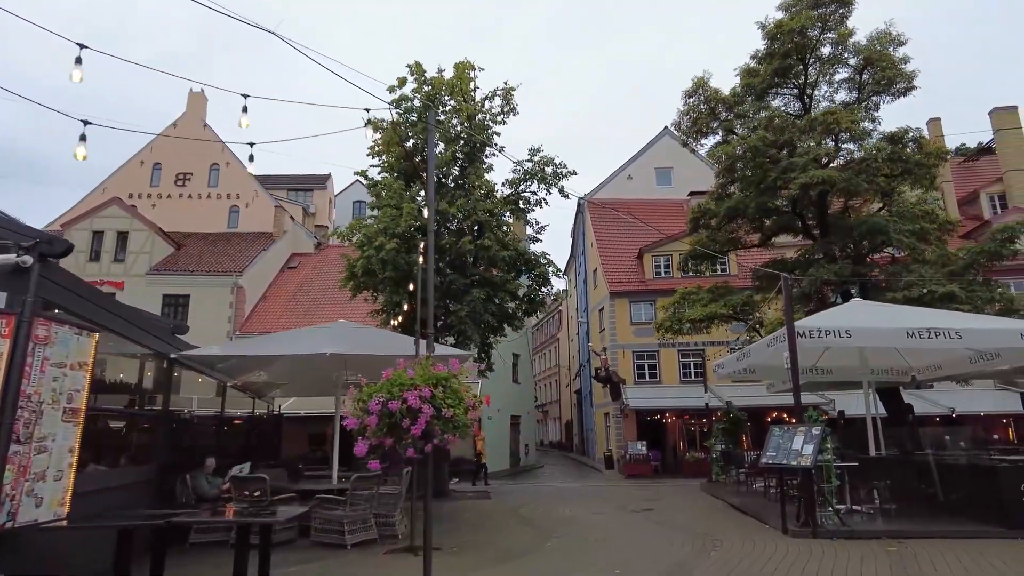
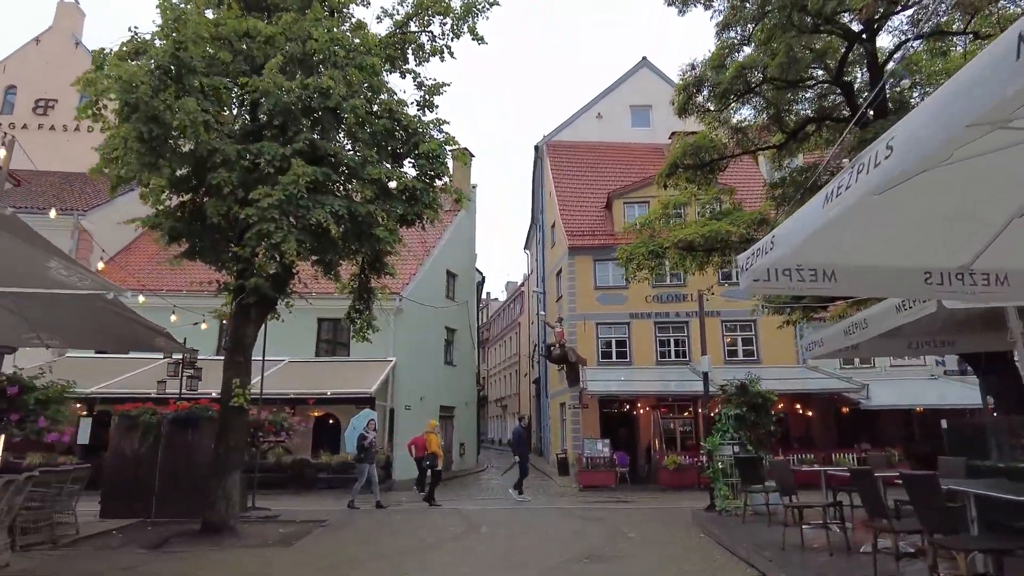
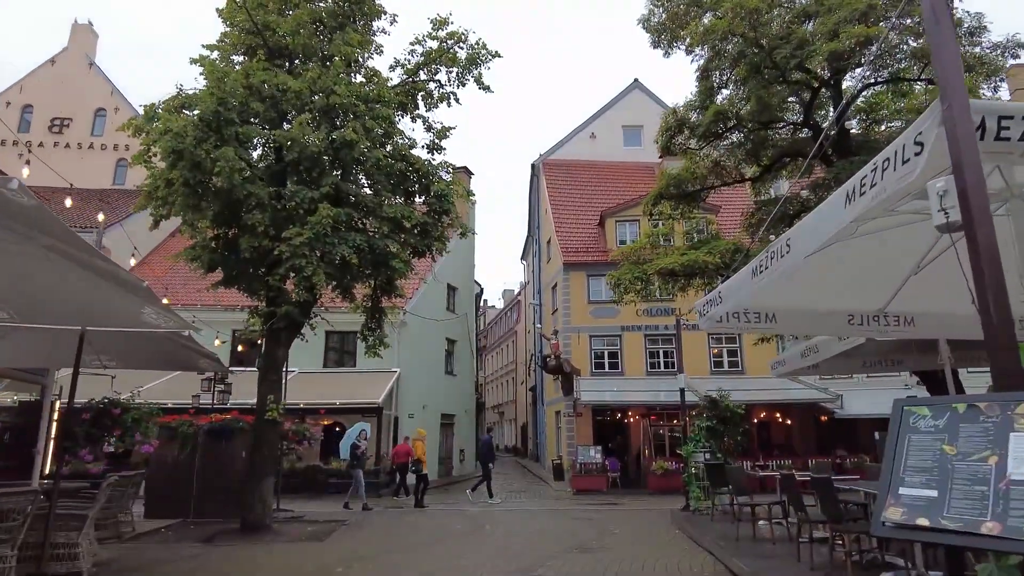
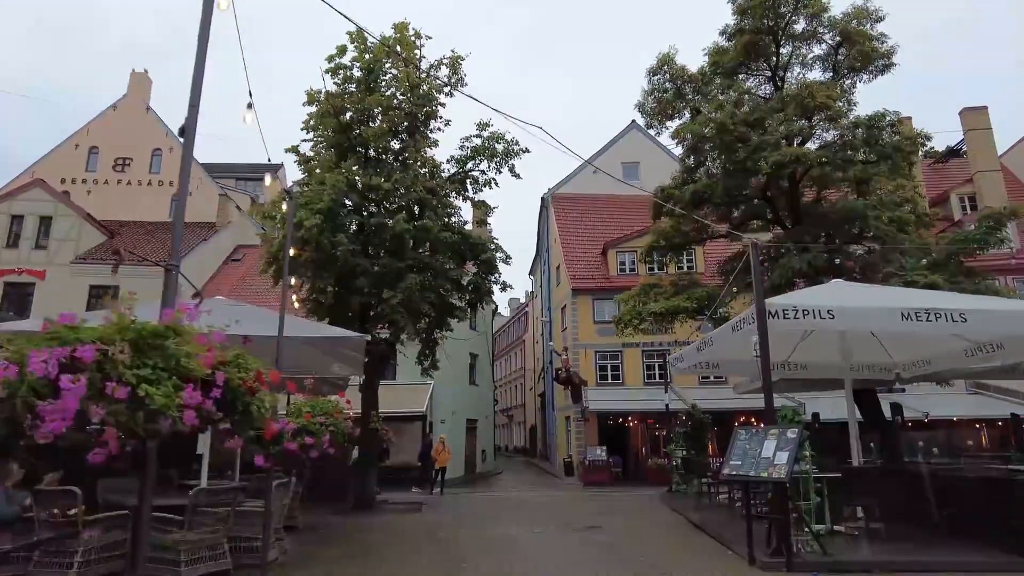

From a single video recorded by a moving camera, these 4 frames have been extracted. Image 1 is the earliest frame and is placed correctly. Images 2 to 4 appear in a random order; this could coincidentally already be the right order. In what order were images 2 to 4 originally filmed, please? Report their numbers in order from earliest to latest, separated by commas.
4, 3, 2
